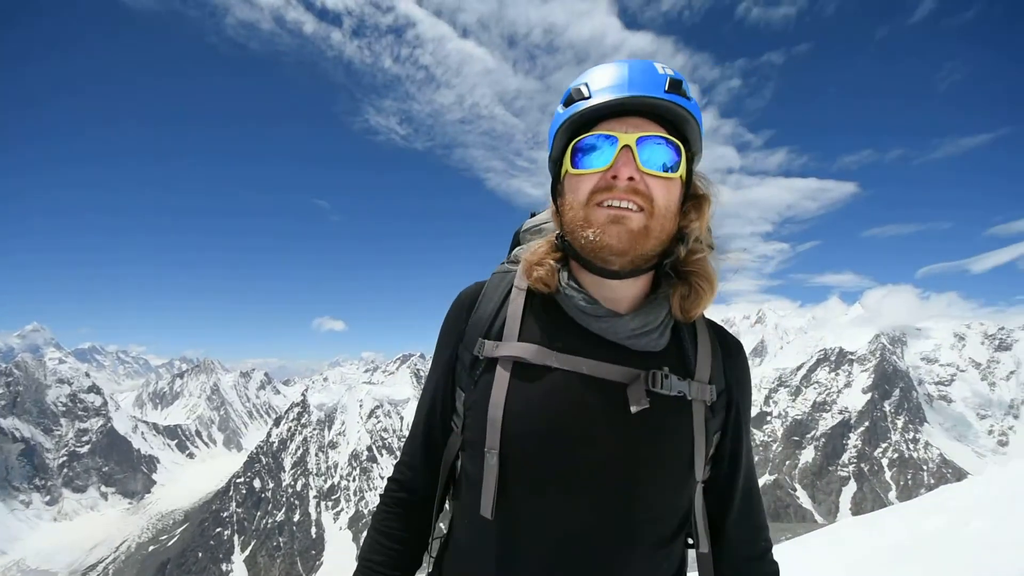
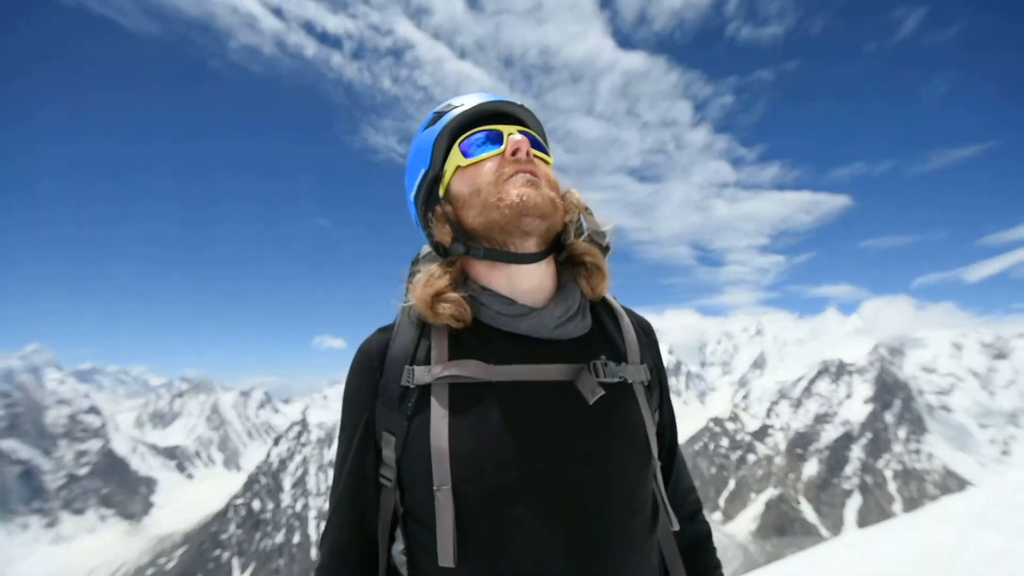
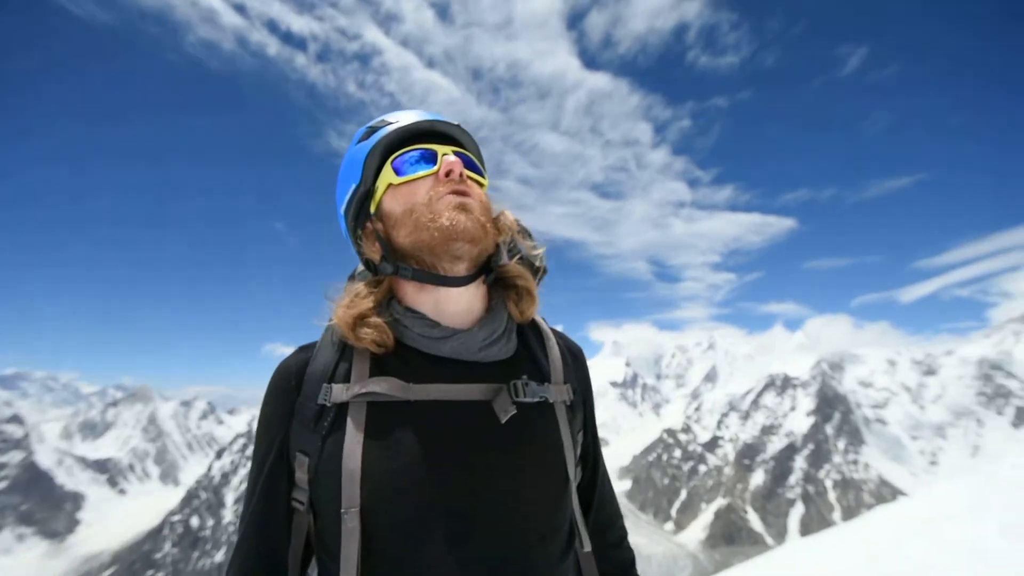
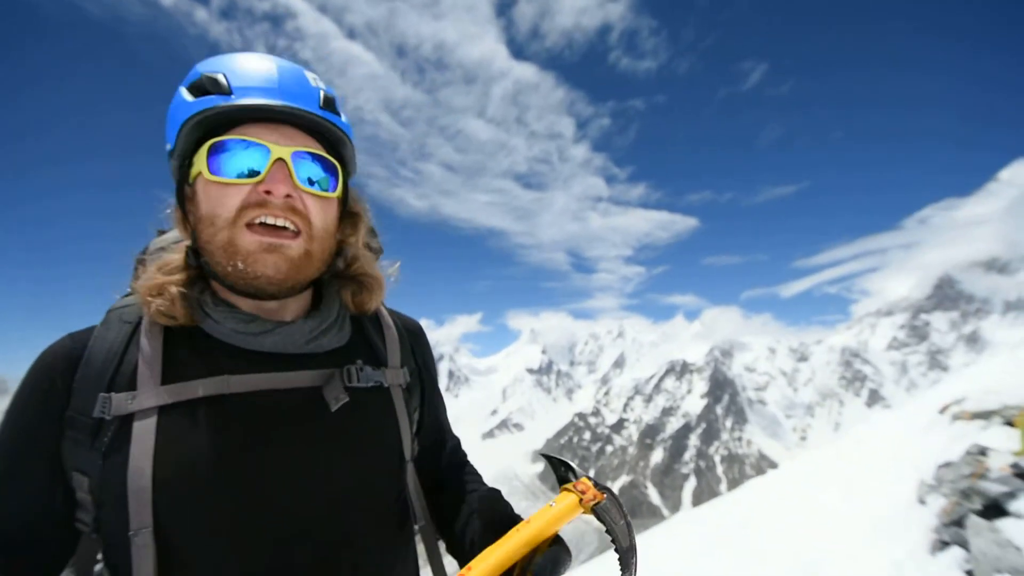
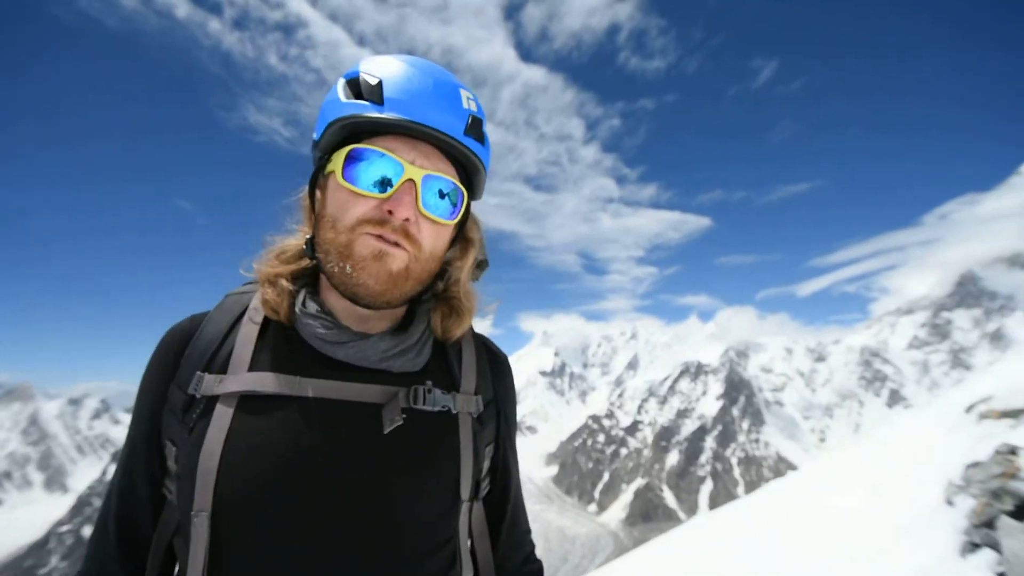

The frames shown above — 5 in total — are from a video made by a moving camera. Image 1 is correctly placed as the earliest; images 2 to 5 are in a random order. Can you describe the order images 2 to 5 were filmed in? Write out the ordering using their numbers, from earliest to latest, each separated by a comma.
2, 3, 5, 4
